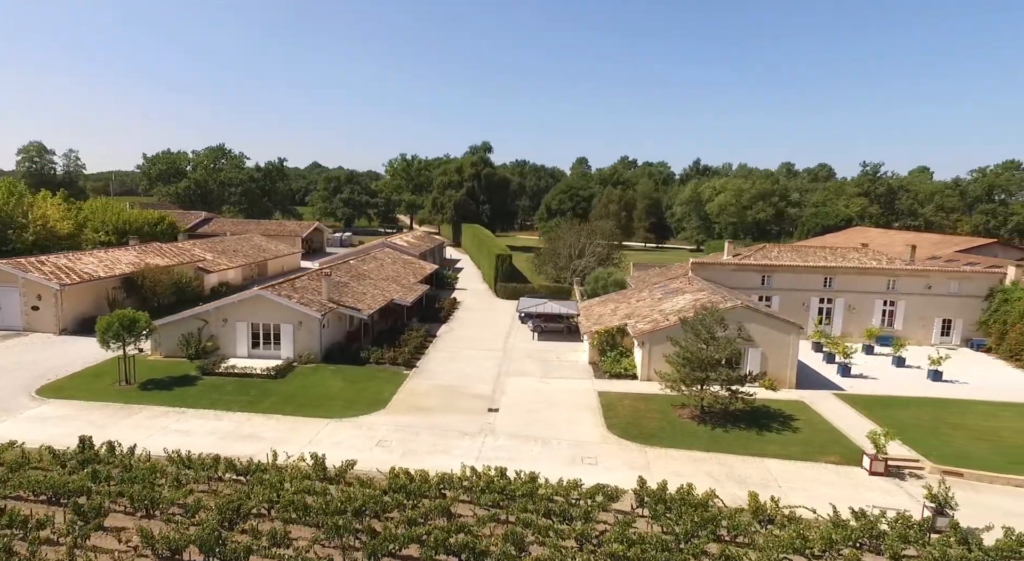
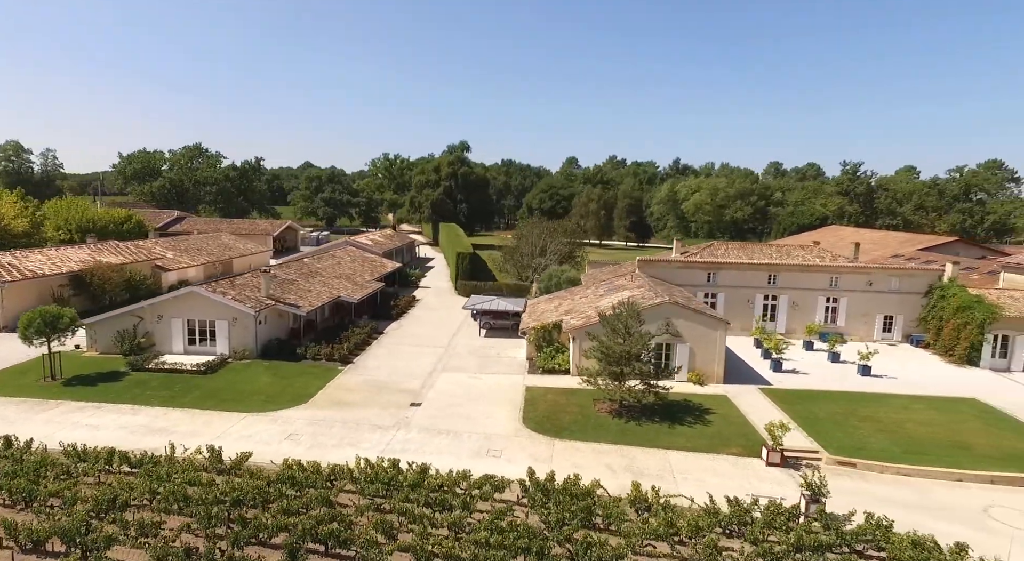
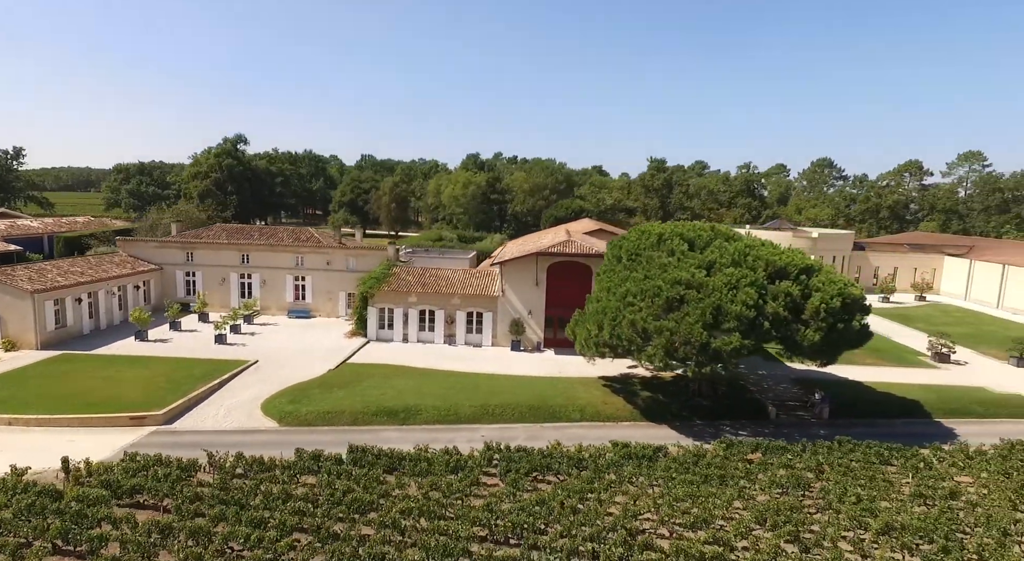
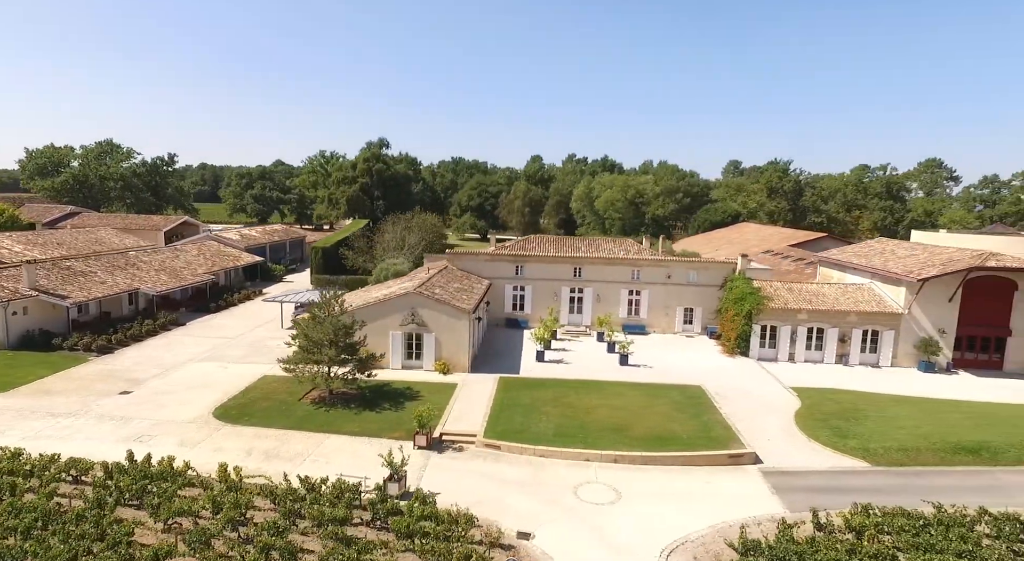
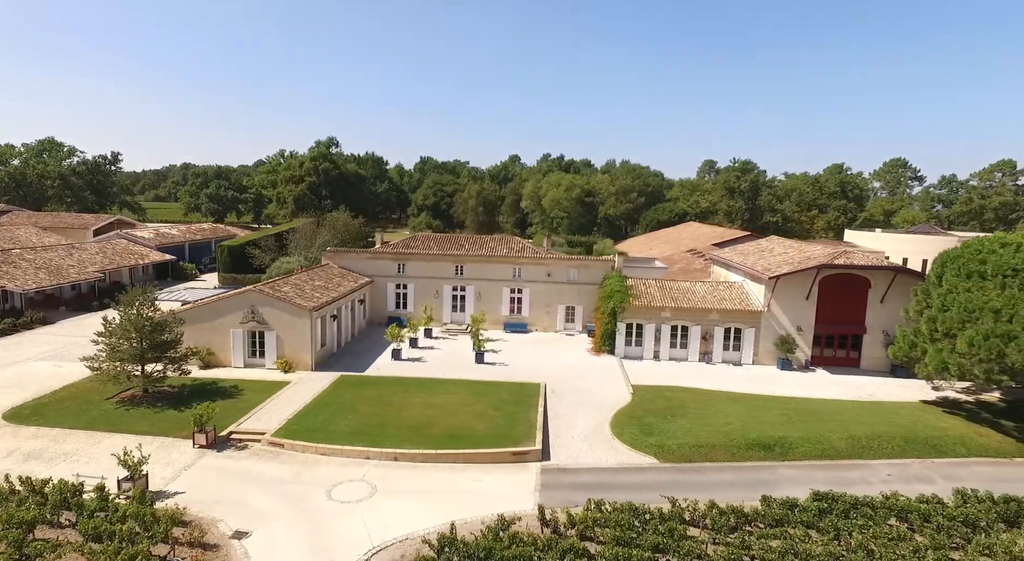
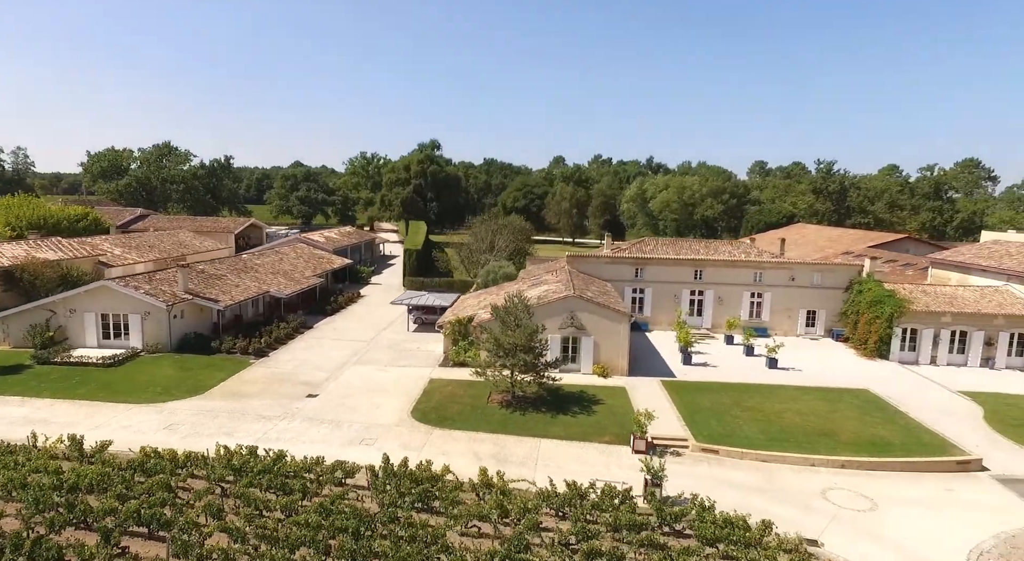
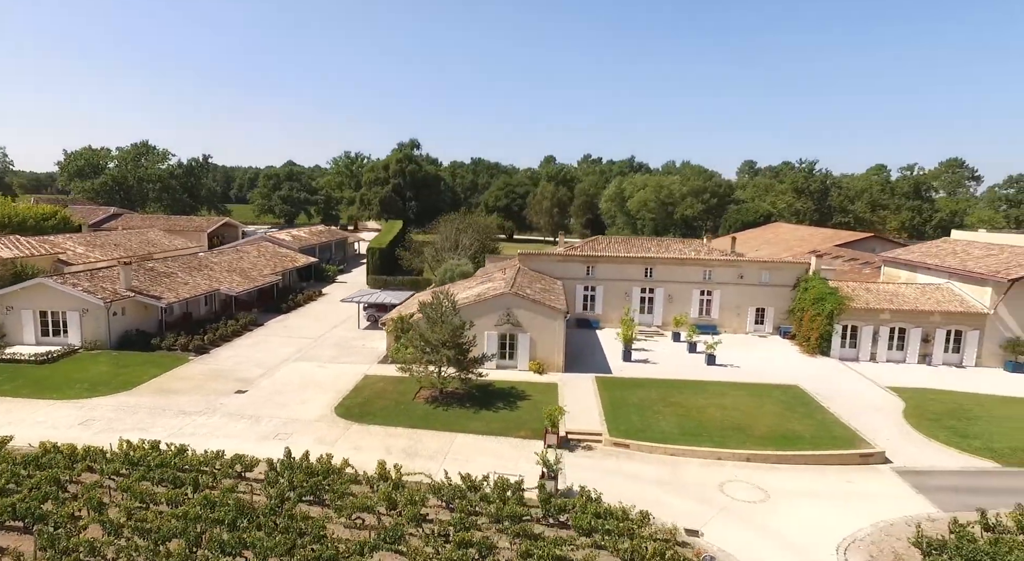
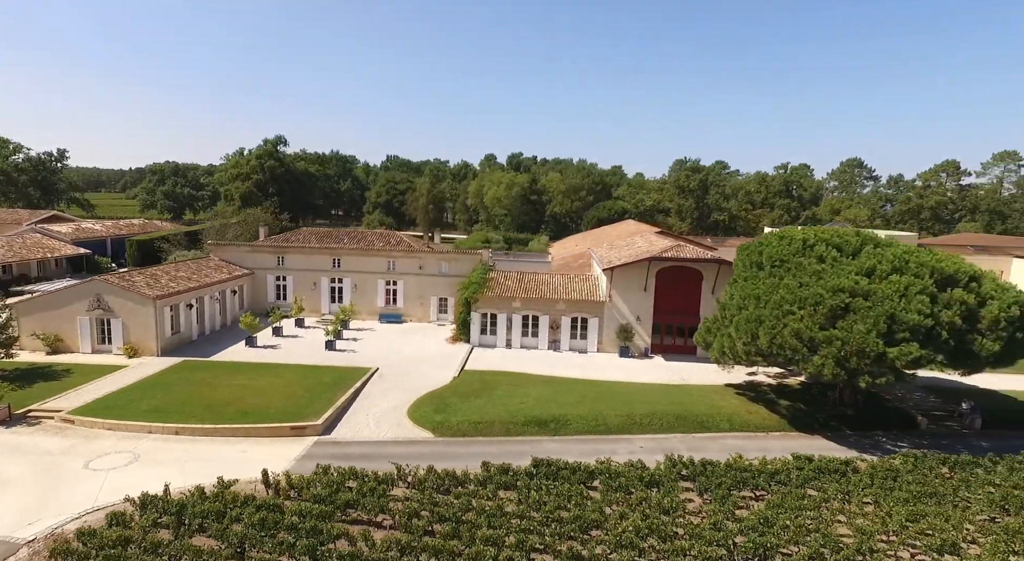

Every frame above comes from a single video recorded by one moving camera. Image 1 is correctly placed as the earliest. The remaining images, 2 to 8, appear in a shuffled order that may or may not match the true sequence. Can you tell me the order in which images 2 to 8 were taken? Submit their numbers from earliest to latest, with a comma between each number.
2, 6, 7, 4, 5, 8, 3
